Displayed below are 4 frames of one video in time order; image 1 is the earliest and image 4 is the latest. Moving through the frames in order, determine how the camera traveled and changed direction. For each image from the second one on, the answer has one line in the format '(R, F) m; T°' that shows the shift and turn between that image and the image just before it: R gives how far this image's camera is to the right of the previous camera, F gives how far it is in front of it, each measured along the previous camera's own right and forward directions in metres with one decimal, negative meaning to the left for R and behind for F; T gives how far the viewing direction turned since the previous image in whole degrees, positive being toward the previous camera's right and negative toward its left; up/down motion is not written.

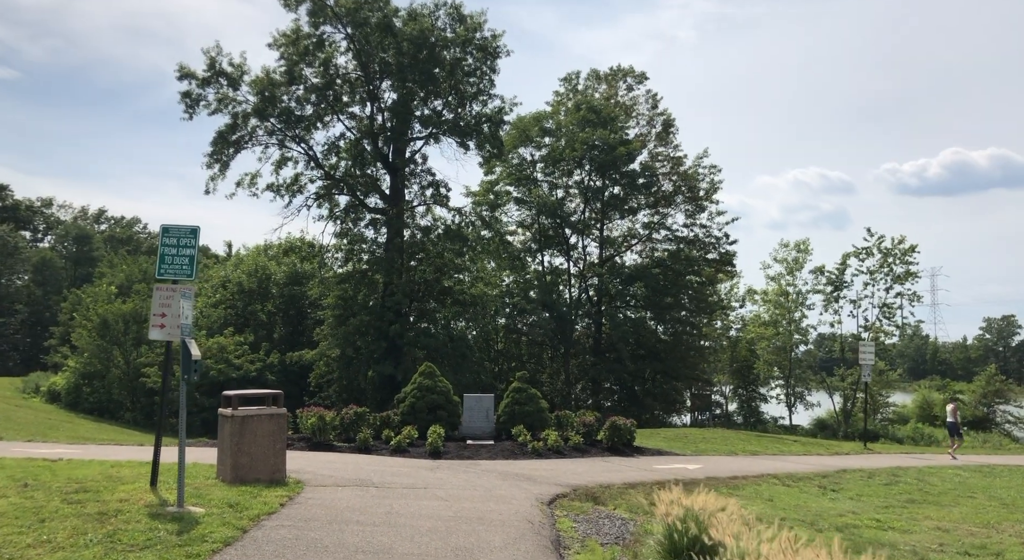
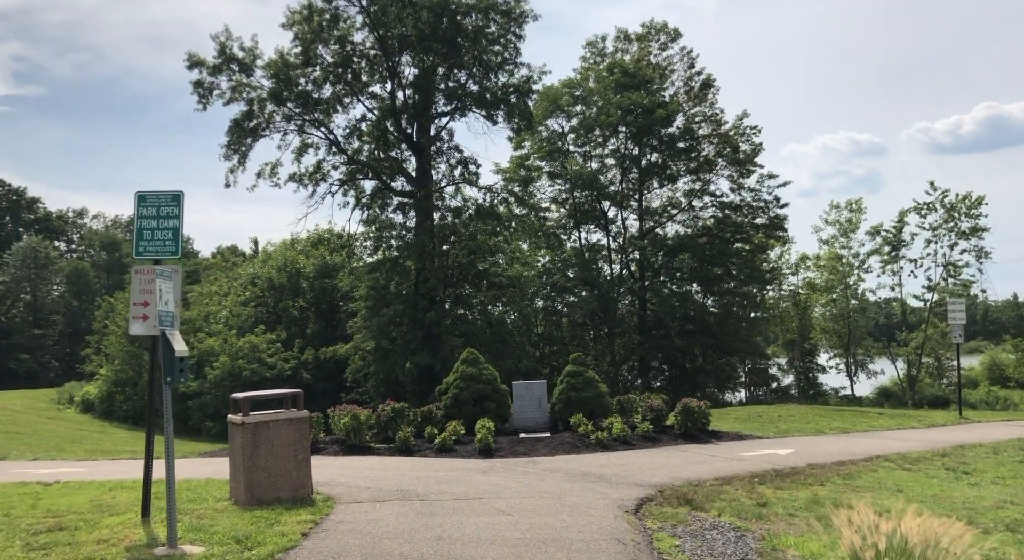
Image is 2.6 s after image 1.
(-0.3, +1.8) m; -2°
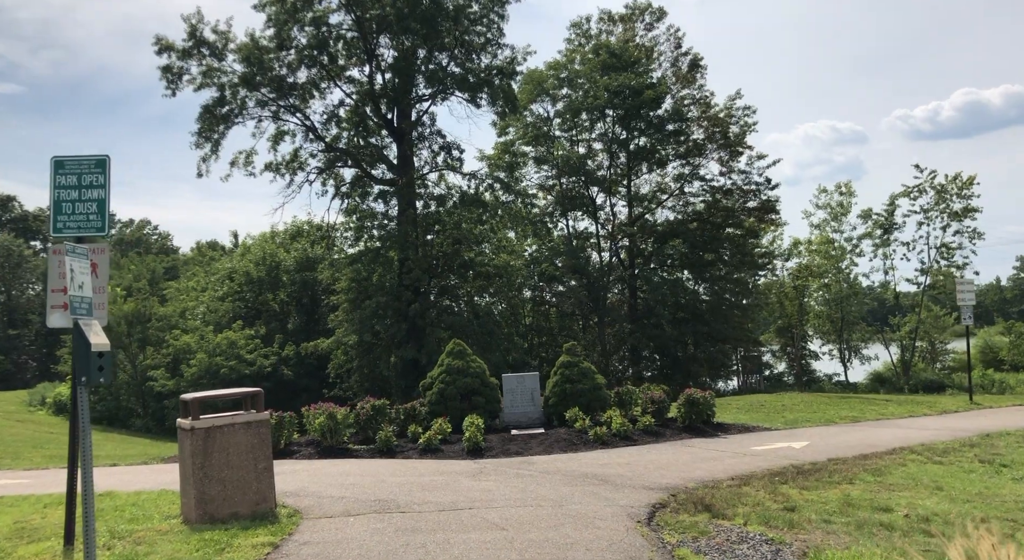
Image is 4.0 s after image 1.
(0.0, +1.0) m; +1°
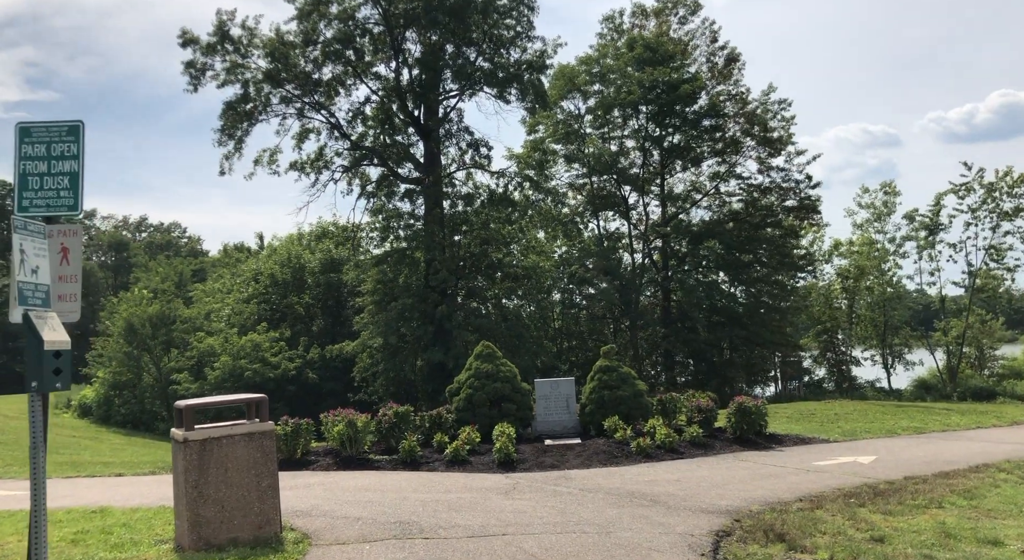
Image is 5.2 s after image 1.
(-0.1, +0.9) m; -2°
